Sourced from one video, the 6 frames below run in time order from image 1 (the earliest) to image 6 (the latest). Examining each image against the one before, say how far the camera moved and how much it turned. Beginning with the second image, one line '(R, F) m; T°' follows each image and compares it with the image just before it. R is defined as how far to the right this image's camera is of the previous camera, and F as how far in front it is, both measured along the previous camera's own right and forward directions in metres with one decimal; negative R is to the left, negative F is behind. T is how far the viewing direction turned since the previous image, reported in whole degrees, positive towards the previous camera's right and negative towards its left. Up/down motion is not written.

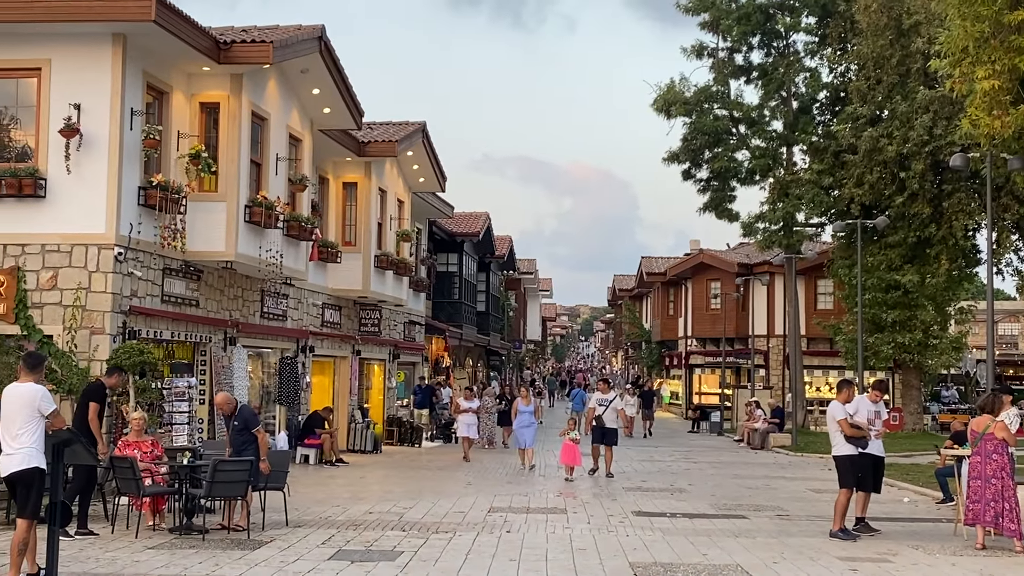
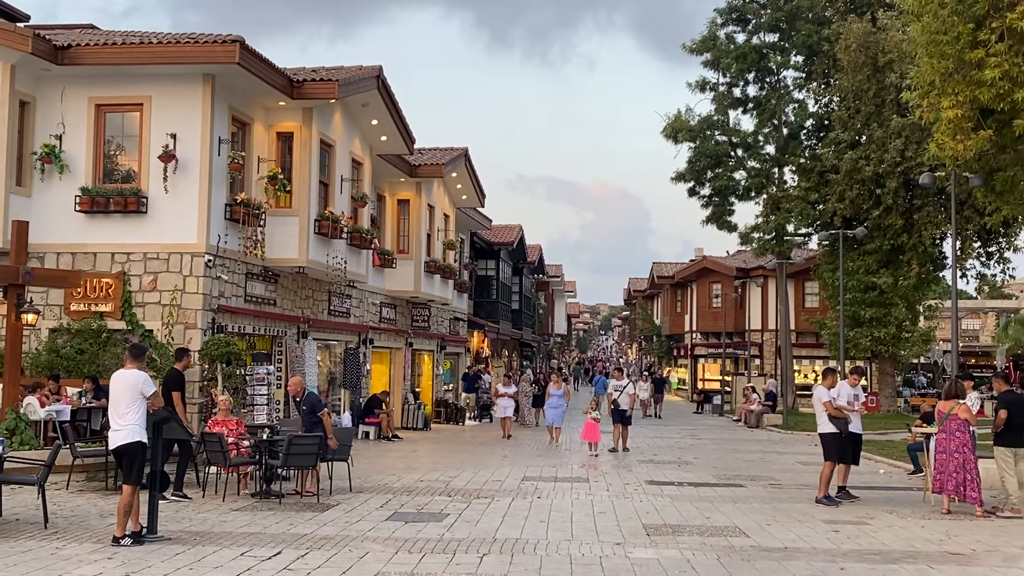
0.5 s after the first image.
(-0.1, -2.5) m; -1°
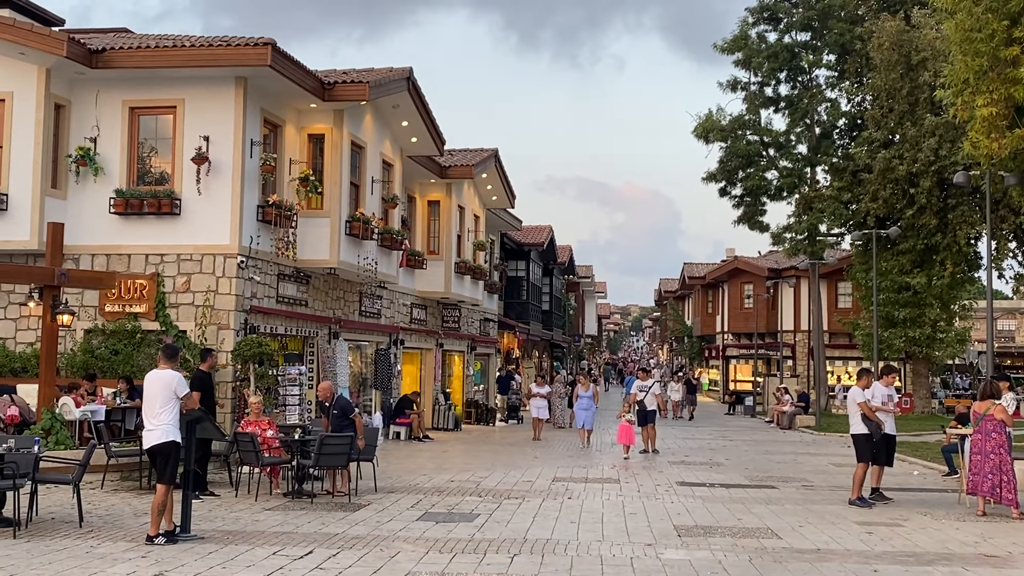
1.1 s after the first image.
(0.0, 0.0) m; -2°
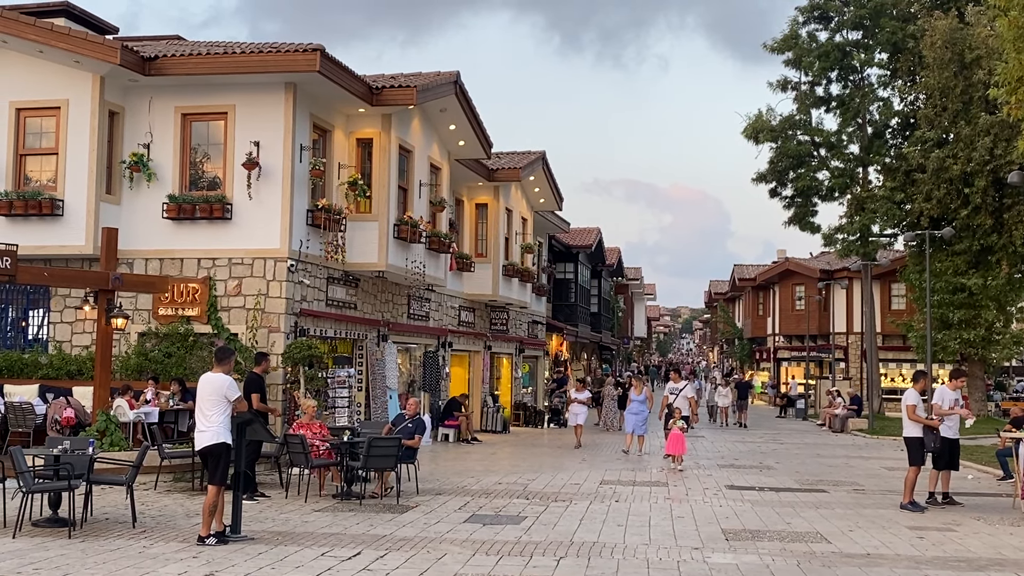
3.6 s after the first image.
(+0.1, 0.0) m; -3°
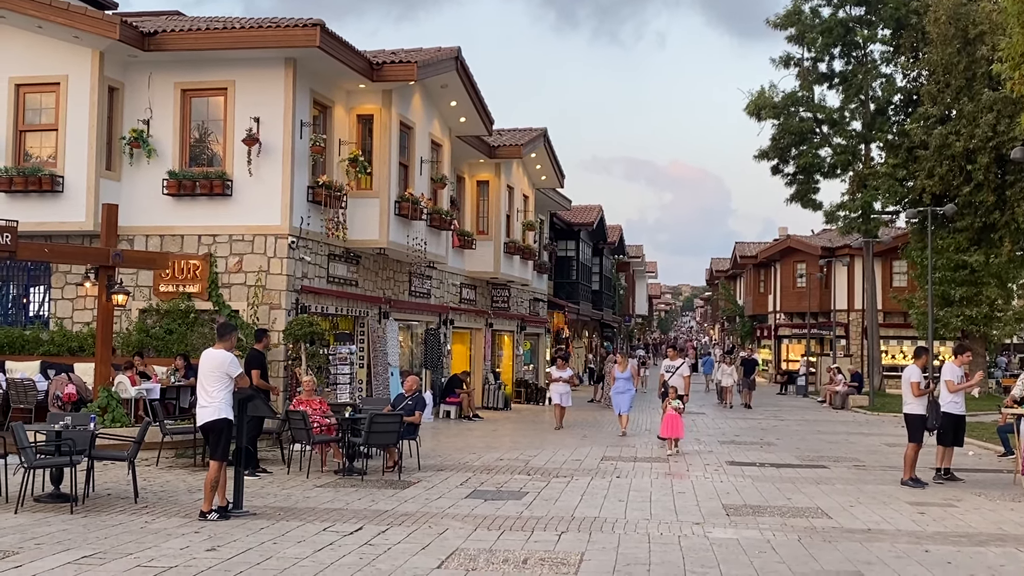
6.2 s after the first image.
(0.0, 0.0) m; 0°
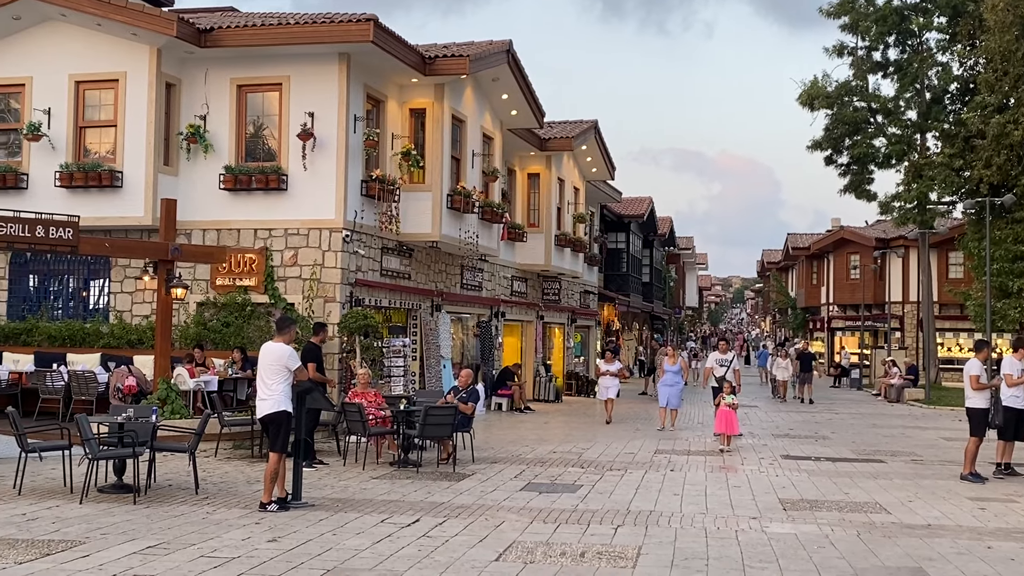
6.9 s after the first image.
(-0.1, 0.0) m; -2°
